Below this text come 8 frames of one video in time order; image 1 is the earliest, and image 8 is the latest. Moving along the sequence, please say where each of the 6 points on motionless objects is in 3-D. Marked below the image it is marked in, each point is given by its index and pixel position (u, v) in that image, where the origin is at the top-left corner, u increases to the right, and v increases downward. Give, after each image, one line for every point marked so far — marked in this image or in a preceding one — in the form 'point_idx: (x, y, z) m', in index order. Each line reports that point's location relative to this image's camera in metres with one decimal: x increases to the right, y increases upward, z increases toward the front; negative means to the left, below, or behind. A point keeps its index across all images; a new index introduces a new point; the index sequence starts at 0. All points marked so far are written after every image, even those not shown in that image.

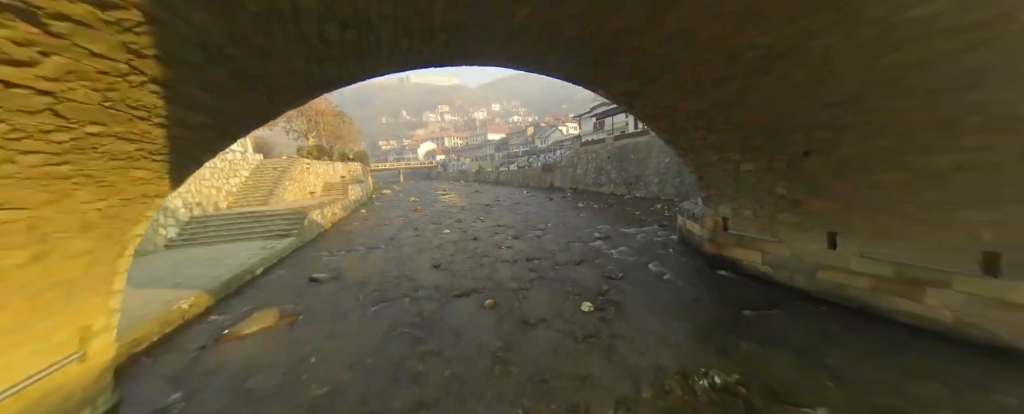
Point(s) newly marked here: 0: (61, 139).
0: (-3.1, +0.5, +2.0) m
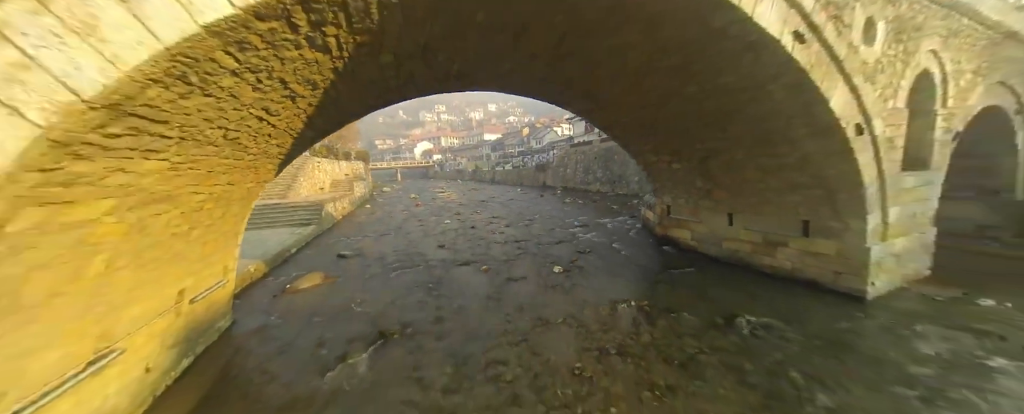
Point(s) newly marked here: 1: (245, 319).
0: (-3.3, +0.8, +3.9) m
1: (-5.2, -2.2, +5.8) m
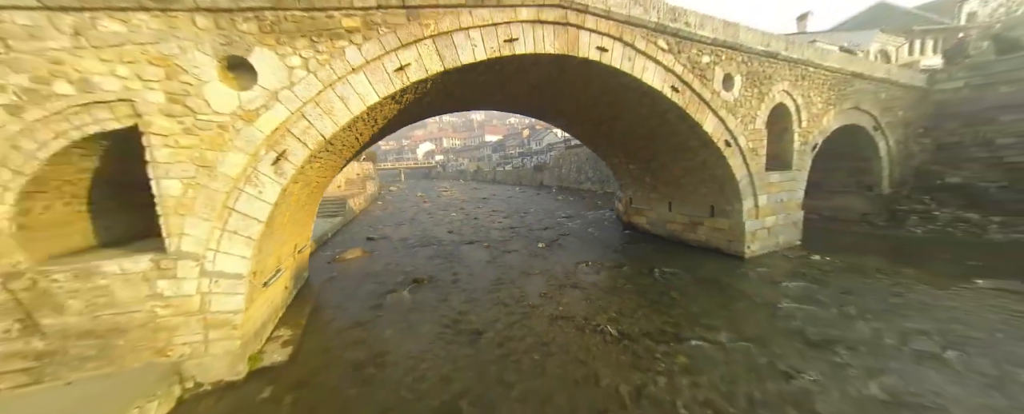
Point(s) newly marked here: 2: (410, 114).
0: (-3.4, +1.1, +6.2) m
1: (-5.4, -1.9, +8.1) m
2: (-2.1, +1.9, +6.2) m
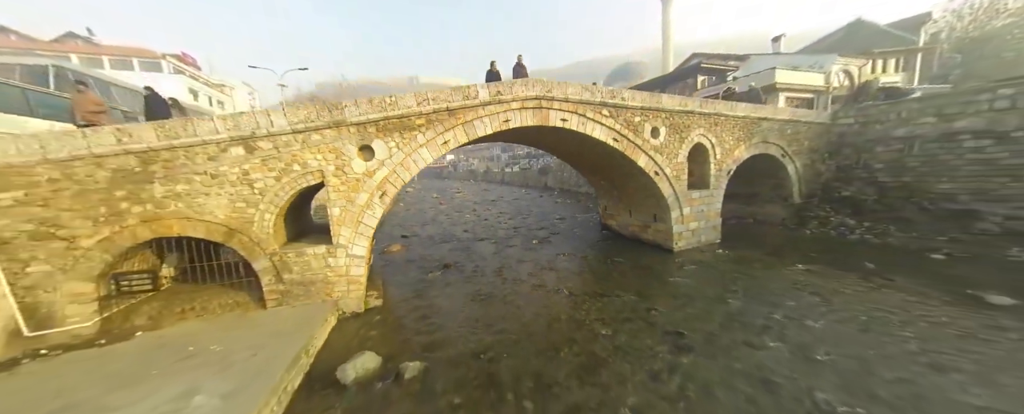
0: (-3.5, +0.8, +9.5) m
1: (-5.3, -2.1, +11.5) m
2: (-2.2, +1.7, +9.4) m
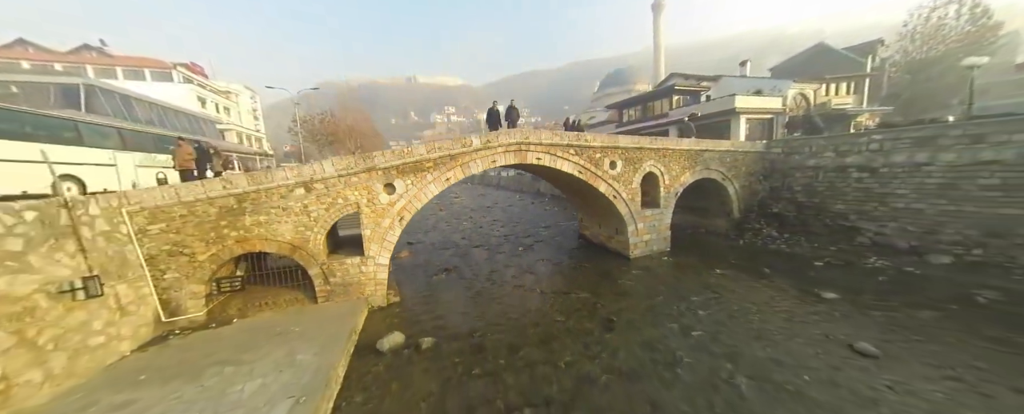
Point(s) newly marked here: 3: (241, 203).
0: (-4.0, +0.2, +11.9) m
1: (-5.8, -2.8, +13.8) m
2: (-2.7, +1.0, +11.8) m
3: (-7.0, +0.1, +7.7) m
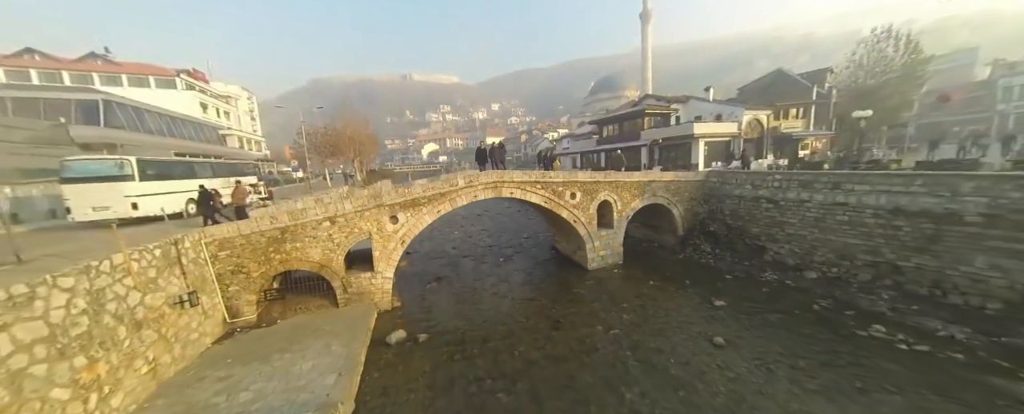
0: (-5.0, -0.9, +14.5) m
1: (-6.9, -3.8, +16.5) m
2: (-3.6, 0.0, +14.5) m
3: (-8.0, -0.9, +10.3) m
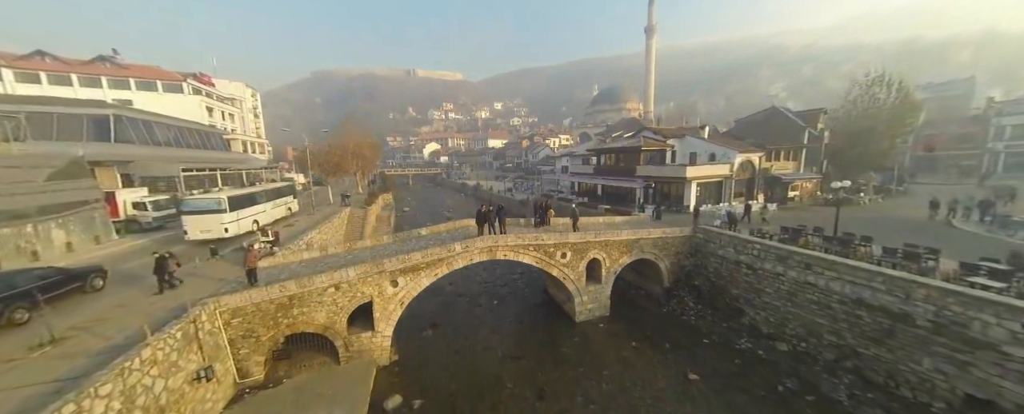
0: (-5.3, -3.5, +15.3) m
1: (-7.3, -6.4, +17.3) m
2: (-3.9, -2.7, +15.3) m
3: (-8.3, -3.5, +11.1) m
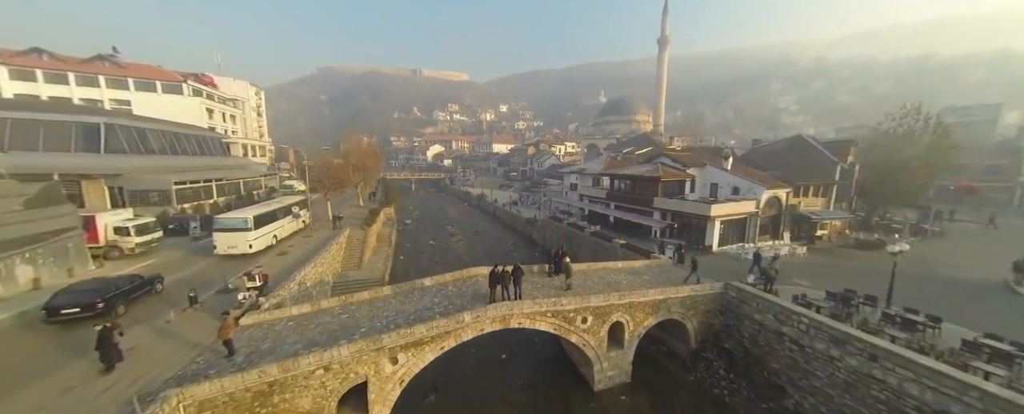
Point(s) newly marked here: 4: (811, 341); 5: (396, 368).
0: (-4.7, -5.9, +13.7) m
1: (-6.8, -8.6, +15.6) m
2: (-3.3, -5.1, +13.6) m
3: (-7.7, -5.7, +9.5) m
4: (+12.6, -5.6, +12.5) m
5: (-4.3, -5.8, +10.9) m
